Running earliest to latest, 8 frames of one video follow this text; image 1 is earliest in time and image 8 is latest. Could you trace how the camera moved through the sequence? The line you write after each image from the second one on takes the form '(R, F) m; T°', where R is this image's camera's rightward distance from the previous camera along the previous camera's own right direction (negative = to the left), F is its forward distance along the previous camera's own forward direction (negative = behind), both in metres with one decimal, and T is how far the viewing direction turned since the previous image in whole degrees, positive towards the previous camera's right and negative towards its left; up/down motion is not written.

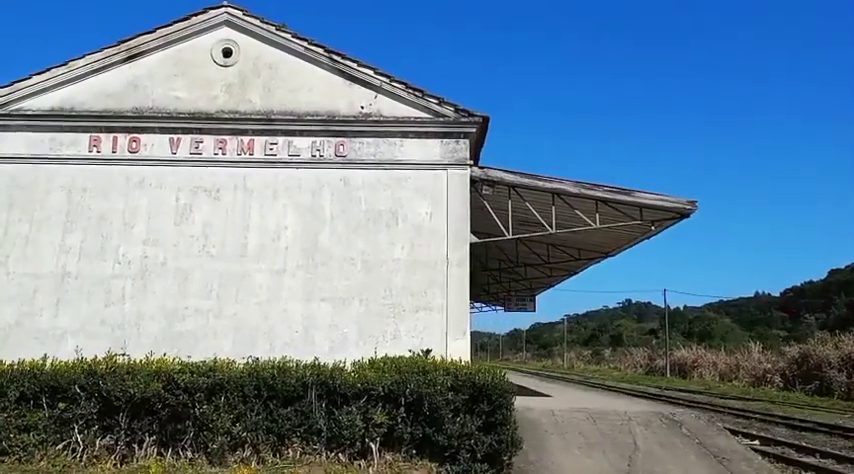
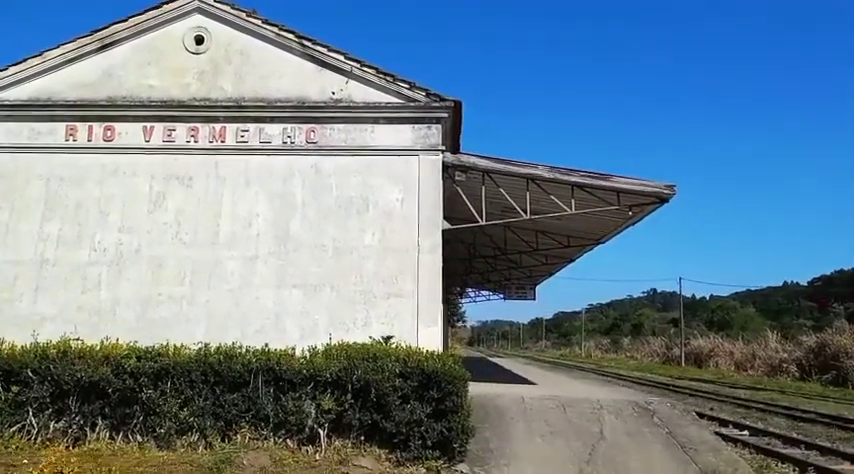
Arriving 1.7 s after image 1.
(+1.0, +0.1) m; -2°
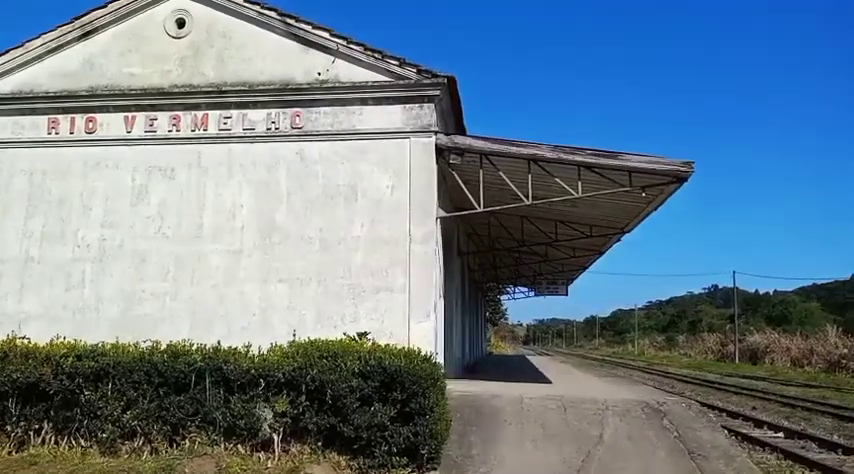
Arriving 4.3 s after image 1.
(+1.1, +0.9) m; -5°
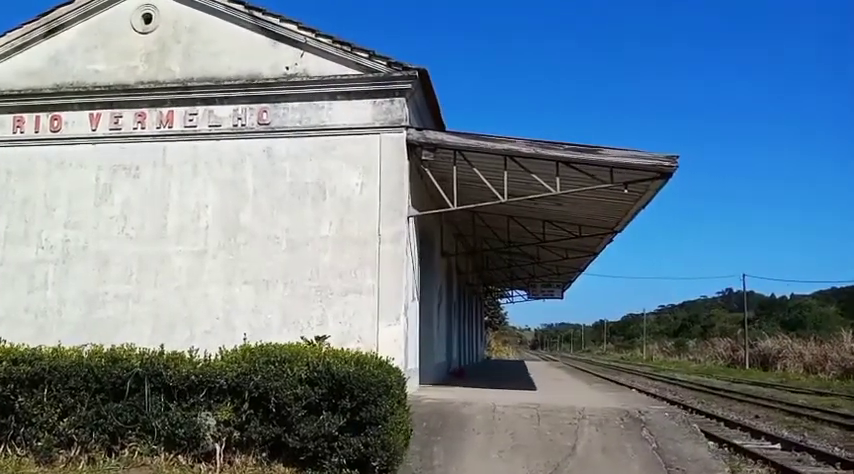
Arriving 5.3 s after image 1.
(+0.7, +0.5) m; -1°
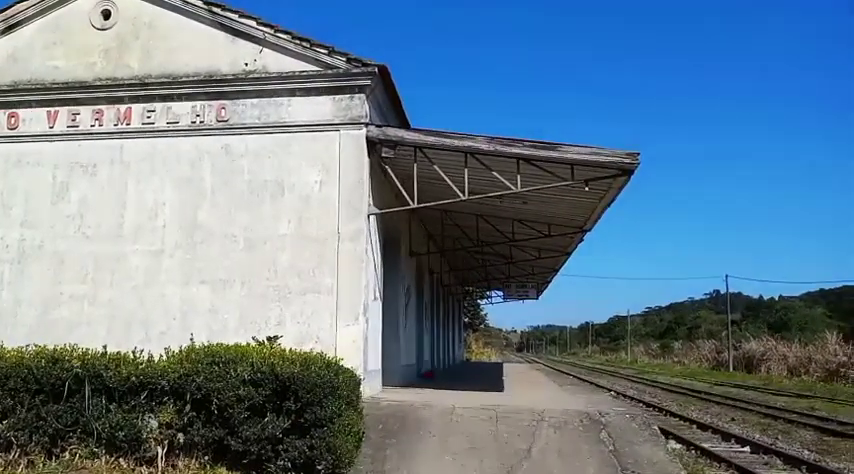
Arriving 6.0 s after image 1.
(+0.5, +0.1) m; +1°
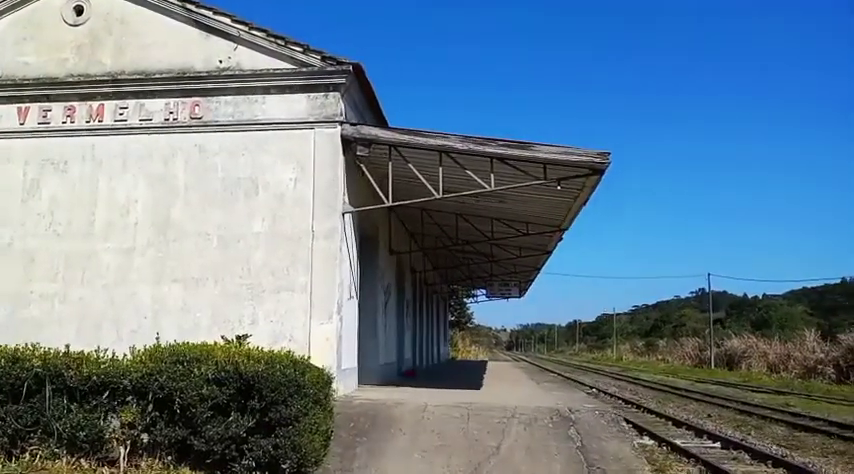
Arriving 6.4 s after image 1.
(+0.2, 0.0) m; +1°
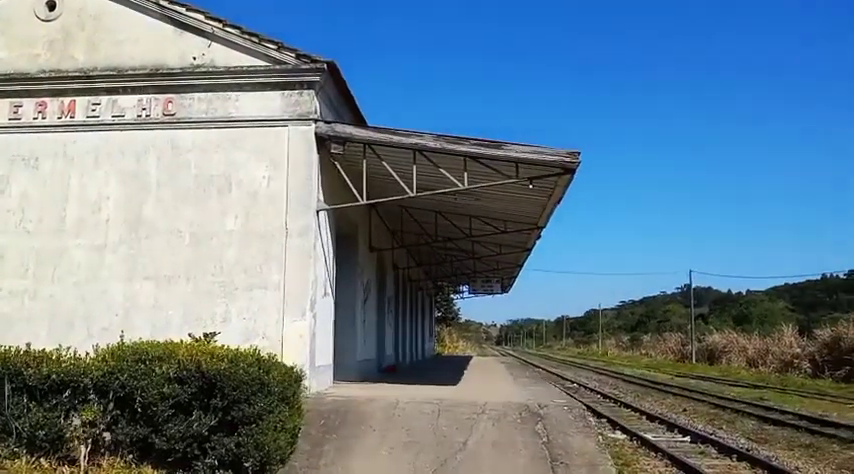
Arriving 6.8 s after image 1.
(+0.3, 0.0) m; +1°
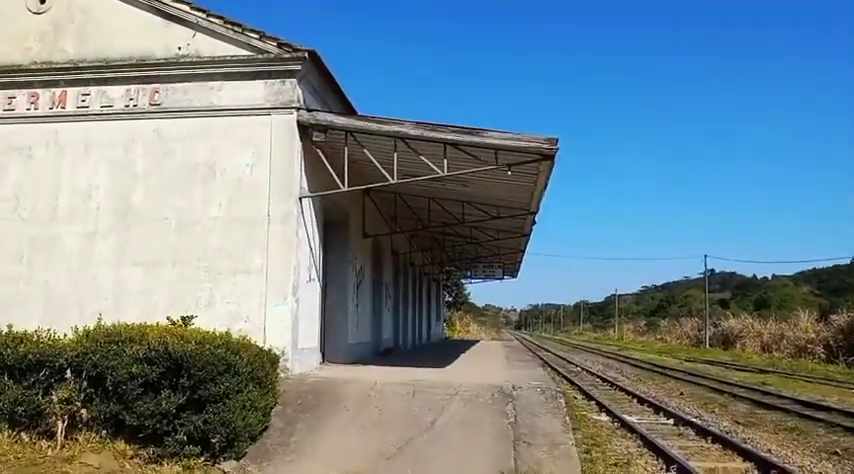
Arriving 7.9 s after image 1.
(+0.7, -0.2) m; -2°
